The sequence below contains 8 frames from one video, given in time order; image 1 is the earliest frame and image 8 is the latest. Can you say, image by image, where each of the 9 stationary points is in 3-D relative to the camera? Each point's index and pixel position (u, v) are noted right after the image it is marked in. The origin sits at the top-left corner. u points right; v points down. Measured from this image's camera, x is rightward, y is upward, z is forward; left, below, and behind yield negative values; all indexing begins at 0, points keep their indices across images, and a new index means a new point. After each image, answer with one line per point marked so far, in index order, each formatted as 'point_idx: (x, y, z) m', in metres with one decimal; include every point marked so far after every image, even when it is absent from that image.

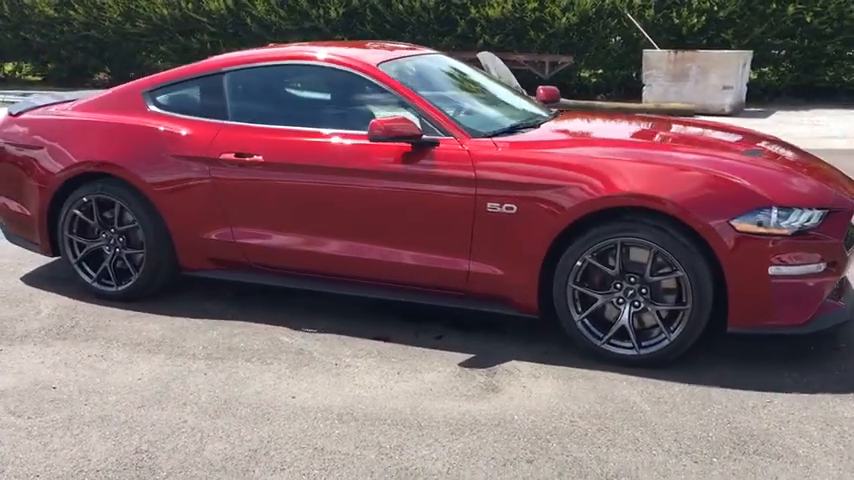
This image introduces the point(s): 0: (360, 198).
0: (-0.4, +0.2, +4.7) m
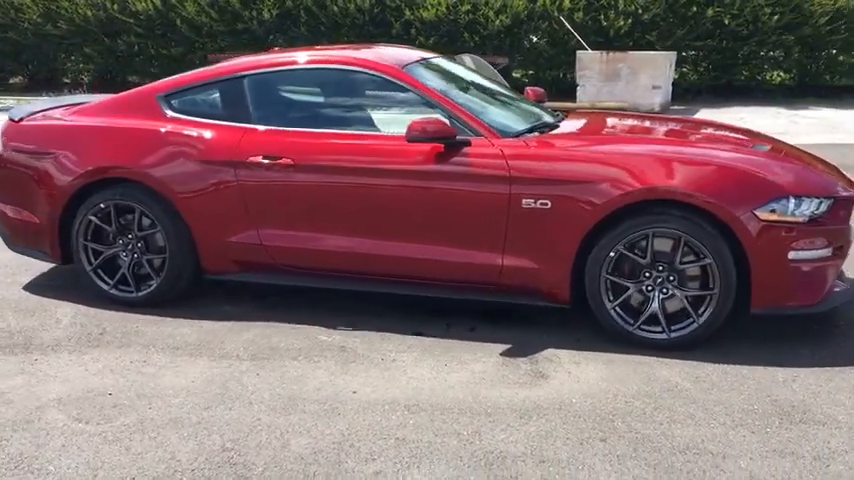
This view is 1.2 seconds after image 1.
0: (-0.2, +0.2, +4.8) m
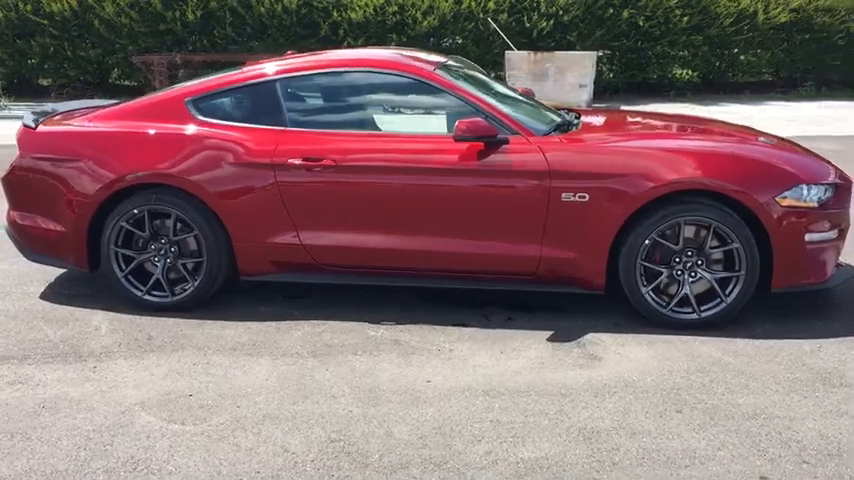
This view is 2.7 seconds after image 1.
0: (0.0, +0.3, +5.0) m
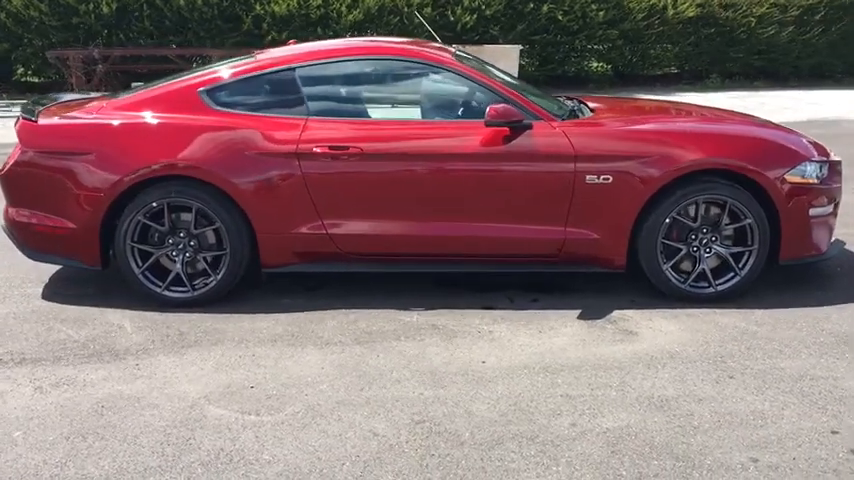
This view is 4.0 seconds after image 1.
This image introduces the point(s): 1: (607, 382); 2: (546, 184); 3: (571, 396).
0: (+0.2, +0.4, +5.0) m
1: (+0.9, -0.7, +4.0) m
2: (+0.7, +0.3, +5.0) m
3: (+0.7, -0.7, +3.9) m
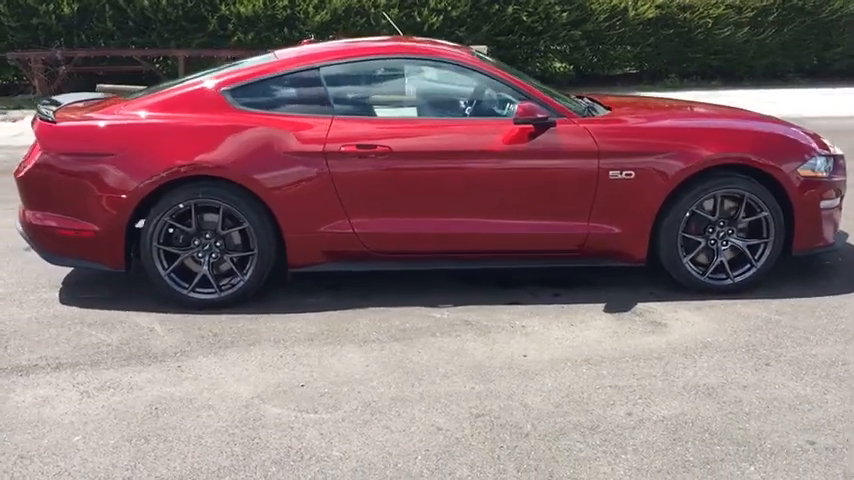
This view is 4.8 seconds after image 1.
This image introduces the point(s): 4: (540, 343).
0: (+0.4, +0.4, +5.1) m
1: (+1.1, -0.6, +4.1) m
2: (+0.9, +0.4, +5.1) m
3: (+0.9, -0.7, +4.0) m
4: (+0.6, -0.6, +4.5) m
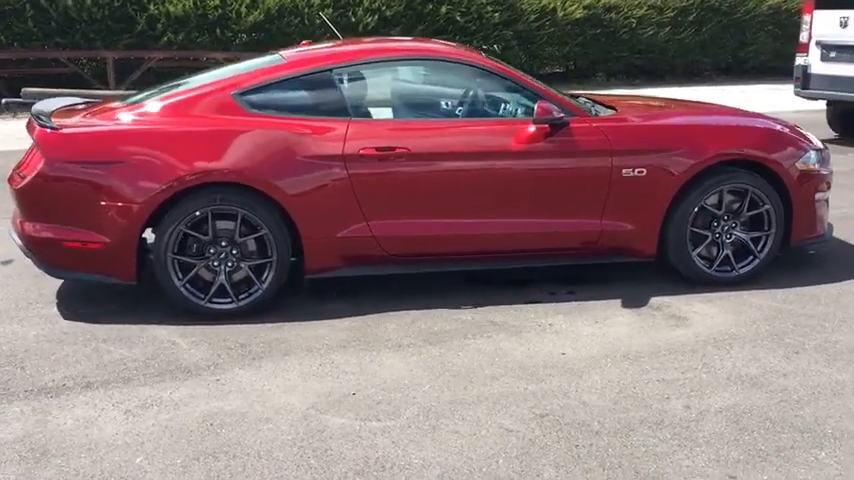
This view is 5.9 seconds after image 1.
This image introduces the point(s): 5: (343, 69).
0: (+0.5, +0.4, +5.1) m
1: (+1.3, -0.6, +4.2) m
2: (+1.0, +0.4, +5.2) m
3: (+1.2, -0.7, +4.0) m
4: (+0.8, -0.5, +4.6) m
5: (-0.5, +1.0, +5.1) m
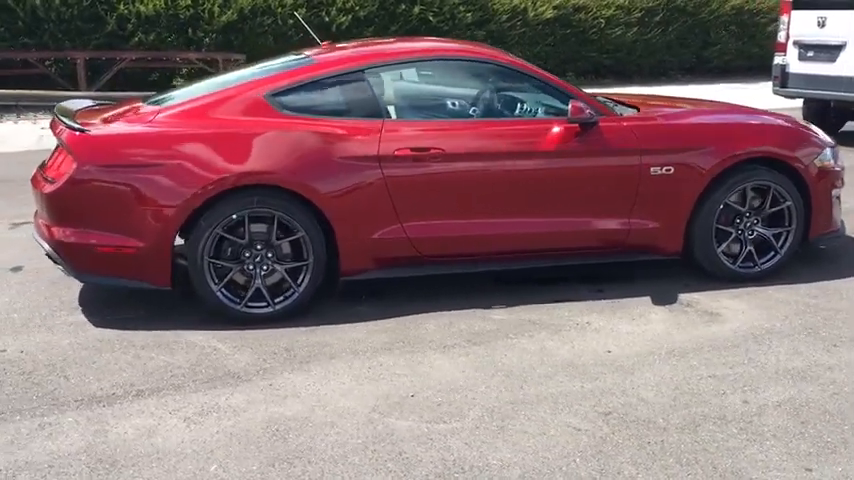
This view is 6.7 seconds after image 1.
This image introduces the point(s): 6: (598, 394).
0: (+0.7, +0.4, +5.1) m
1: (+1.6, -0.6, +4.3) m
2: (+1.2, +0.4, +5.2) m
3: (+1.4, -0.7, +4.1) m
4: (+1.0, -0.5, +4.6) m
5: (-0.3, +1.0, +5.1) m
6: (+0.8, -0.7, +3.9) m
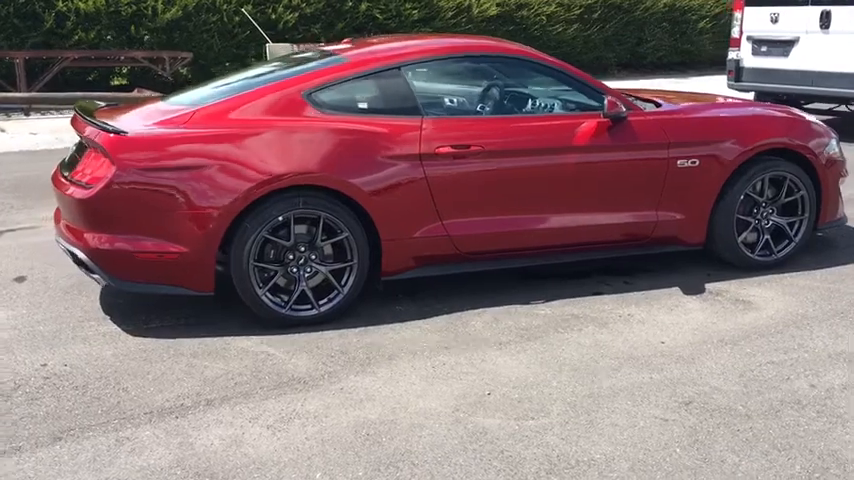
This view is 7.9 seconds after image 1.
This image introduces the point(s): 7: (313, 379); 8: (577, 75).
0: (+0.9, +0.4, +5.2) m
1: (+1.9, -0.6, +4.4) m
2: (+1.4, +0.4, +5.3) m
3: (+1.7, -0.6, +4.2) m
4: (+1.3, -0.5, +4.7) m
5: (-0.1, +1.0, +5.0) m
6: (+1.1, -0.7, +3.9) m
7: (-0.6, -0.7, +4.0) m
8: (+0.9, +1.0, +5.3) m
